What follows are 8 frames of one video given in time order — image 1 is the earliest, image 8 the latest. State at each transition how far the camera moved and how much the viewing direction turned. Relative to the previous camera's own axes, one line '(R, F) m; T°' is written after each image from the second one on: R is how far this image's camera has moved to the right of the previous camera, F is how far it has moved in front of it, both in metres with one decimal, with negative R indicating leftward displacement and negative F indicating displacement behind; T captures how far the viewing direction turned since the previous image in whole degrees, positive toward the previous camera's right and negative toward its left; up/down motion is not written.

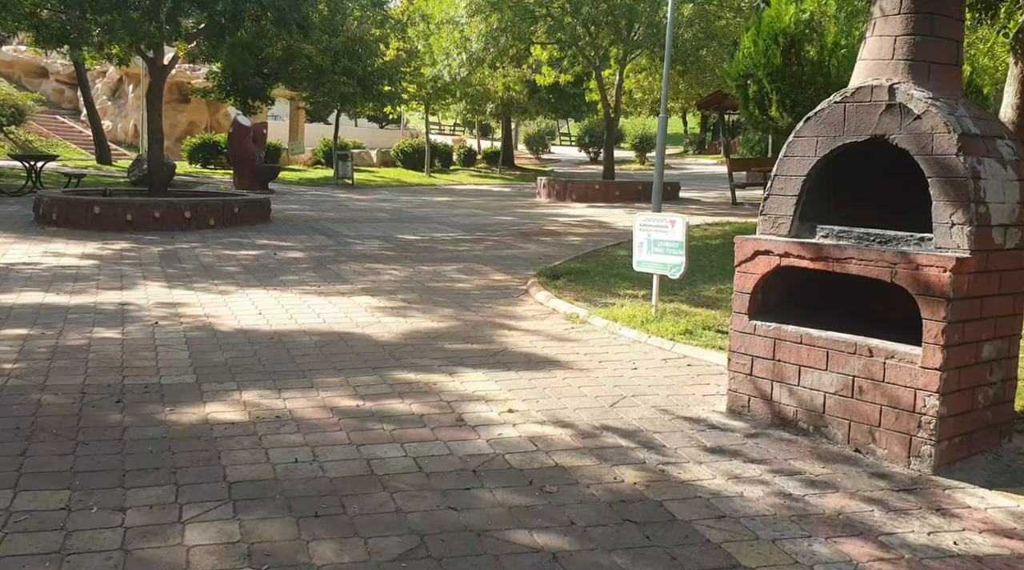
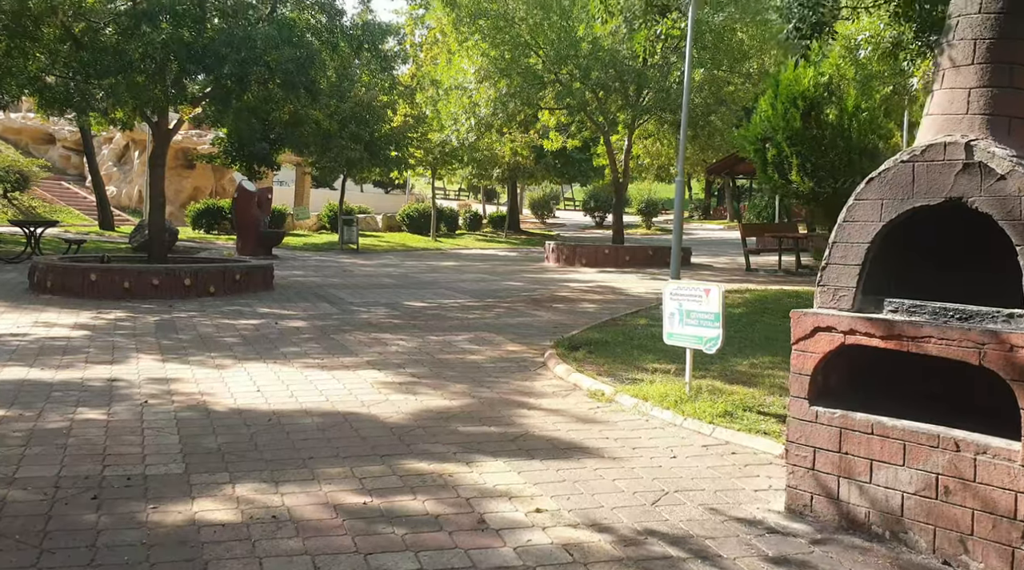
(-0.1, +0.6) m; 0°
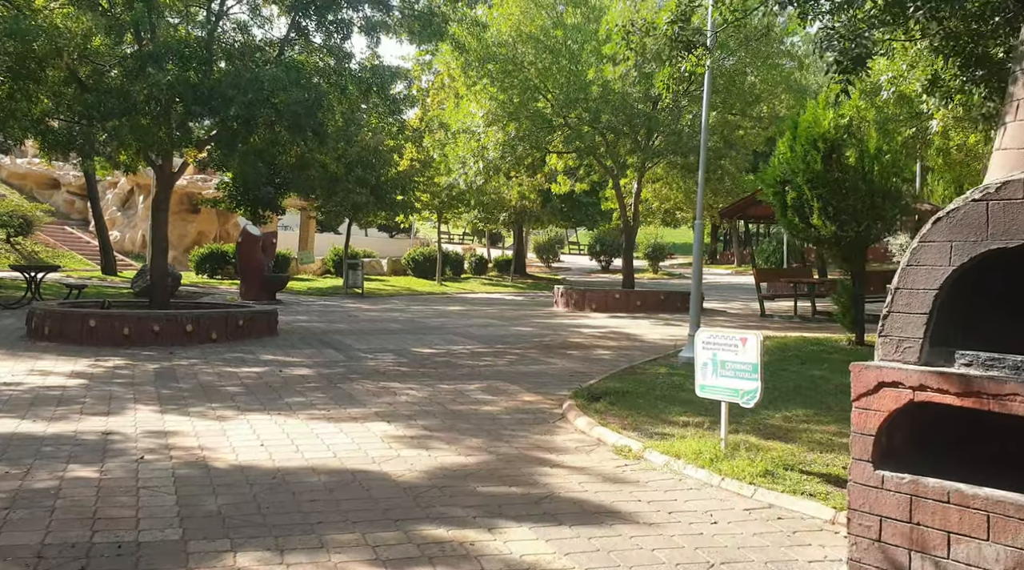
(-0.1, +0.4) m; 0°
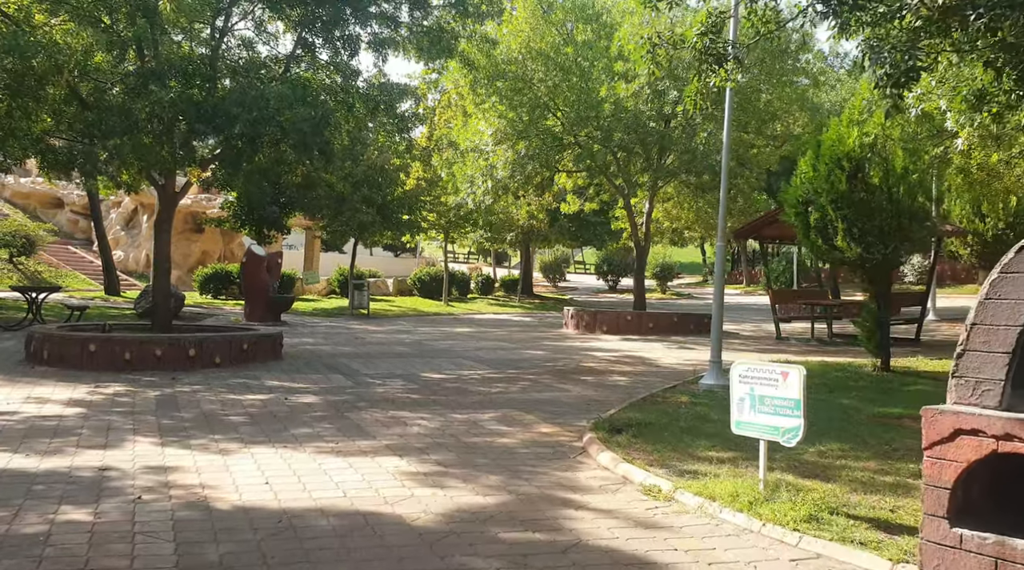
(-0.1, +0.4) m; 0°
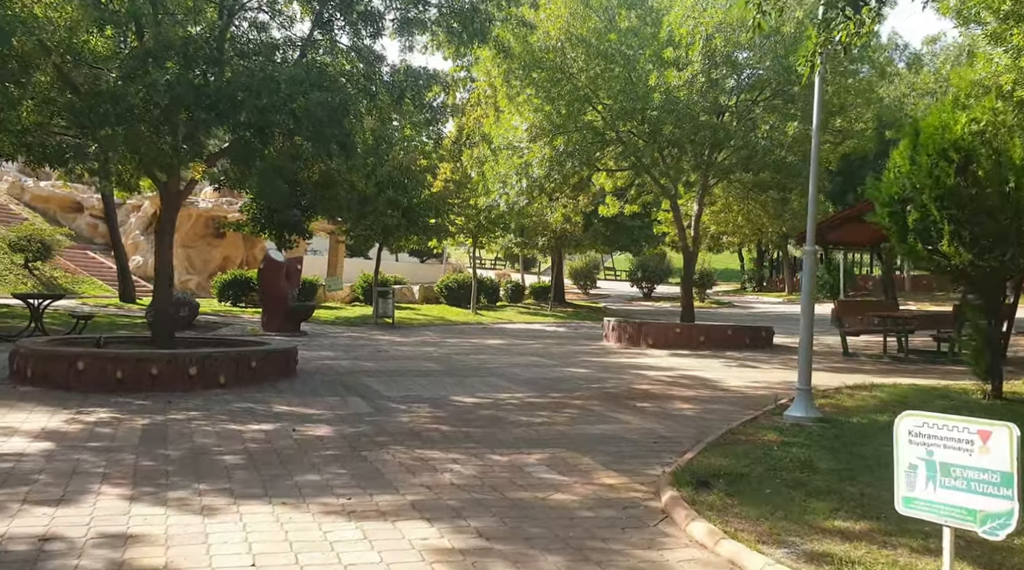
(-0.2, +1.8) m; -1°
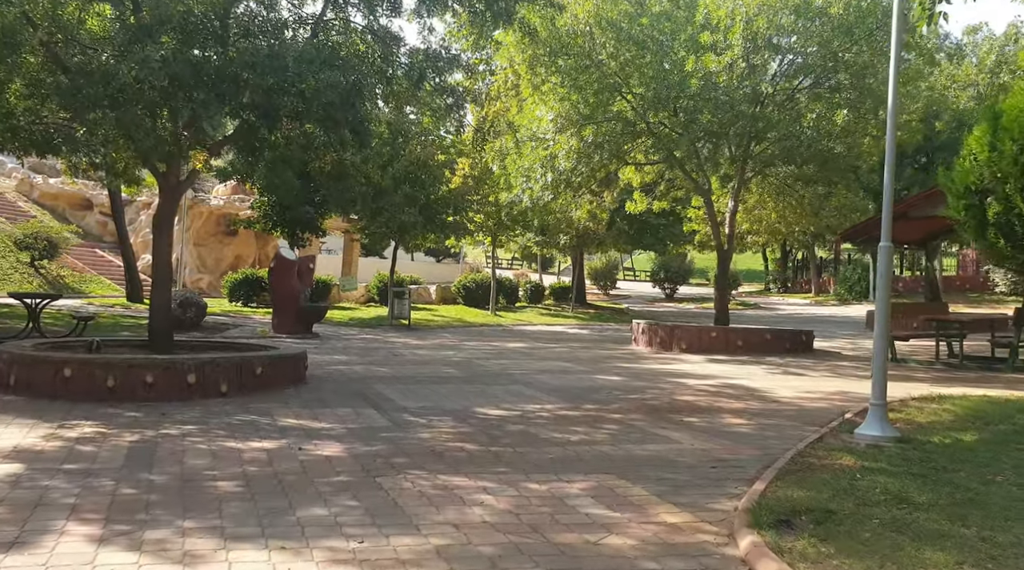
(-0.2, +1.1) m; -1°
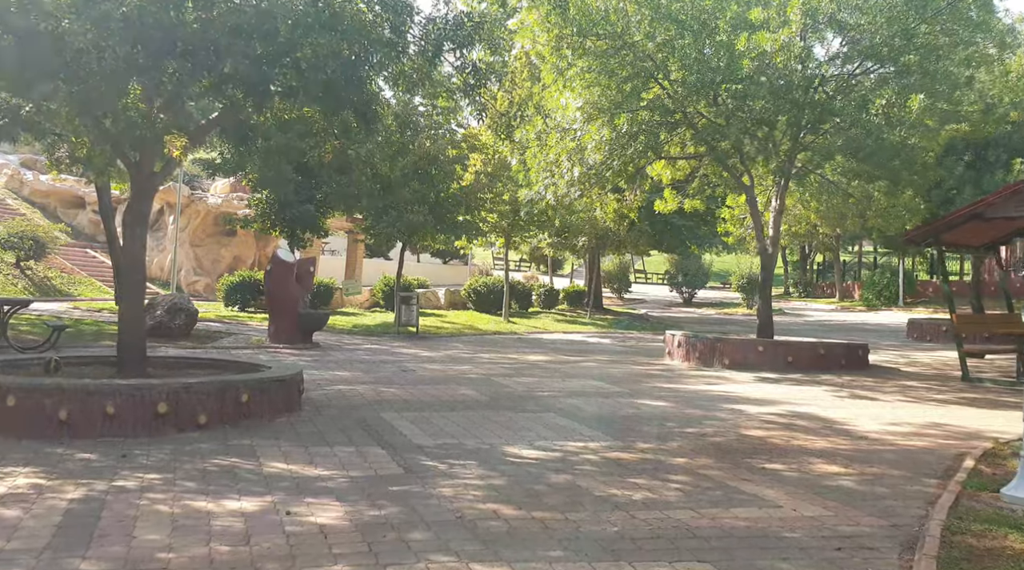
(-0.3, +1.9) m; 0°
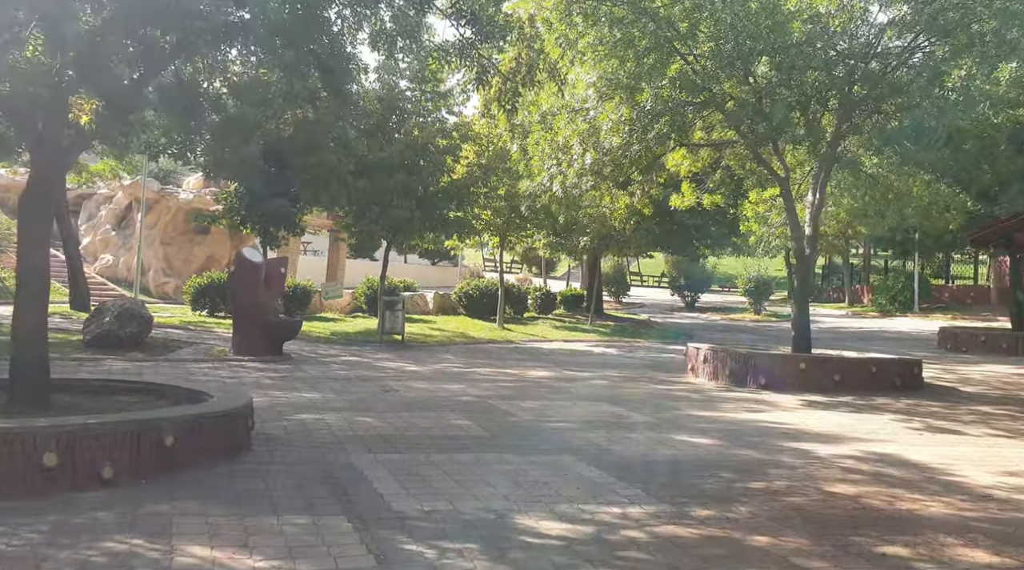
(-0.2, +2.4) m; +1°
